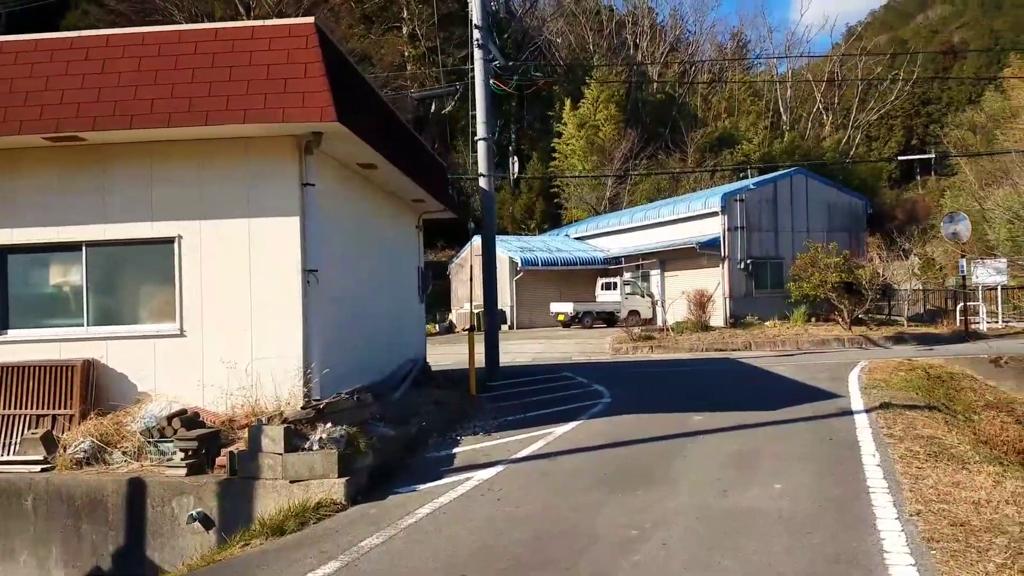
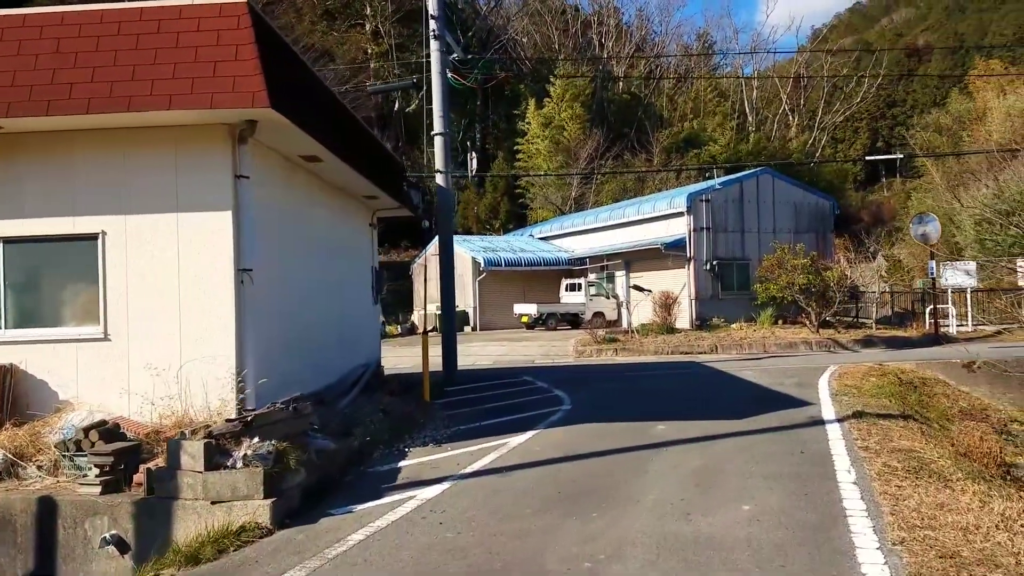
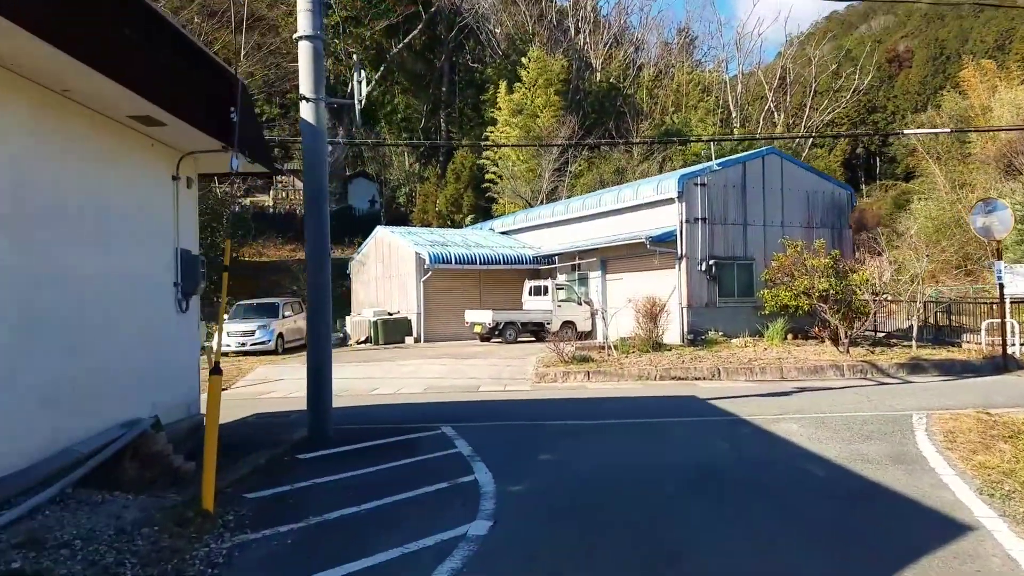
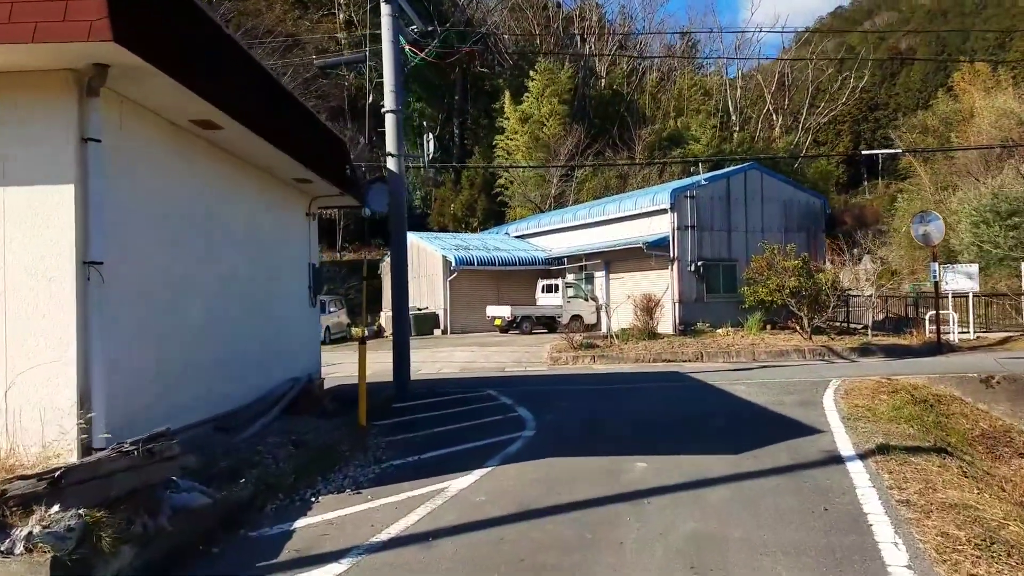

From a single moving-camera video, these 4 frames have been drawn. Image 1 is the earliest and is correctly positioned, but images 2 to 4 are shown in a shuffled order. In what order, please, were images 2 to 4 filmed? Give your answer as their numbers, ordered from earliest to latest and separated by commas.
2, 4, 3
